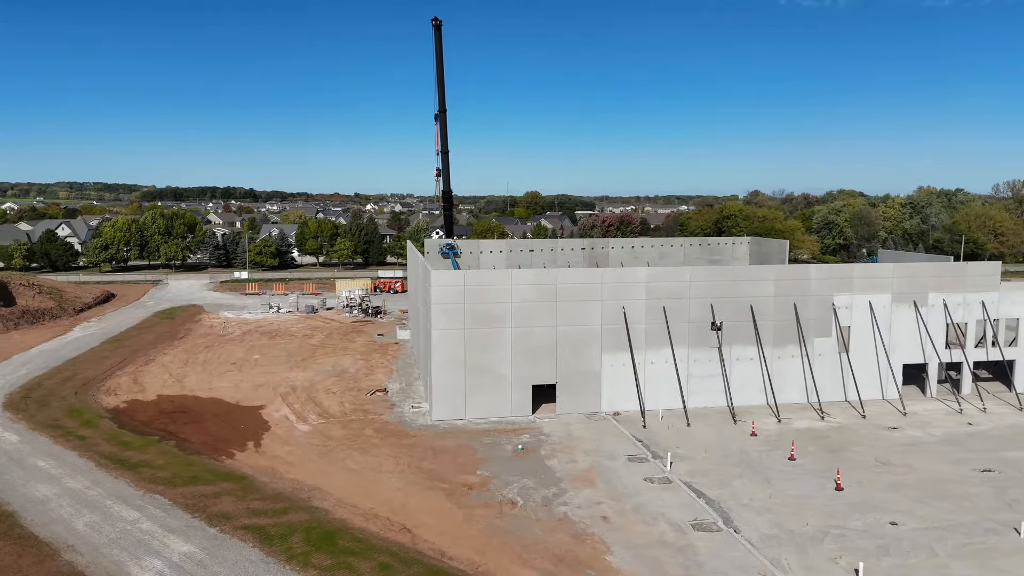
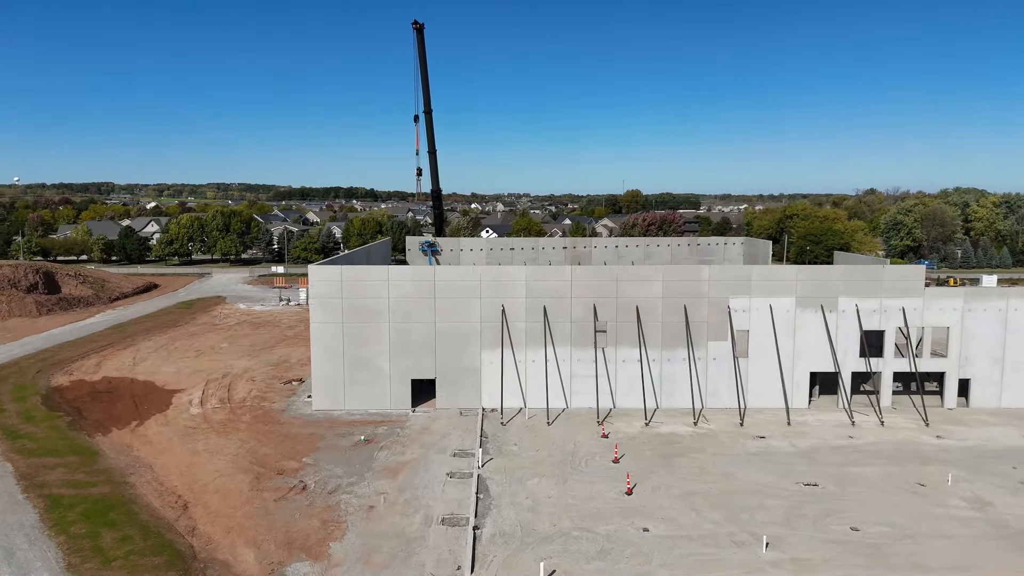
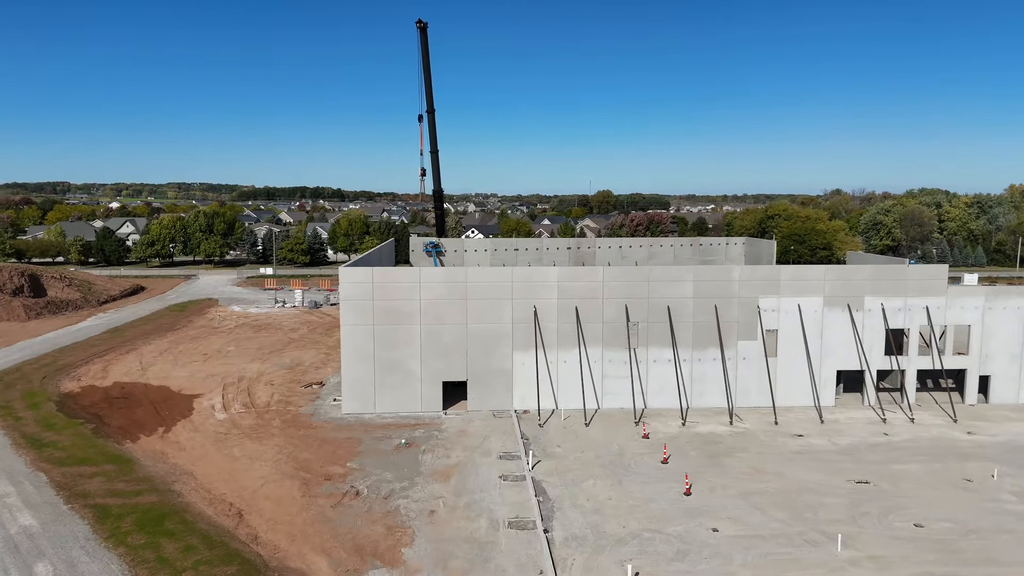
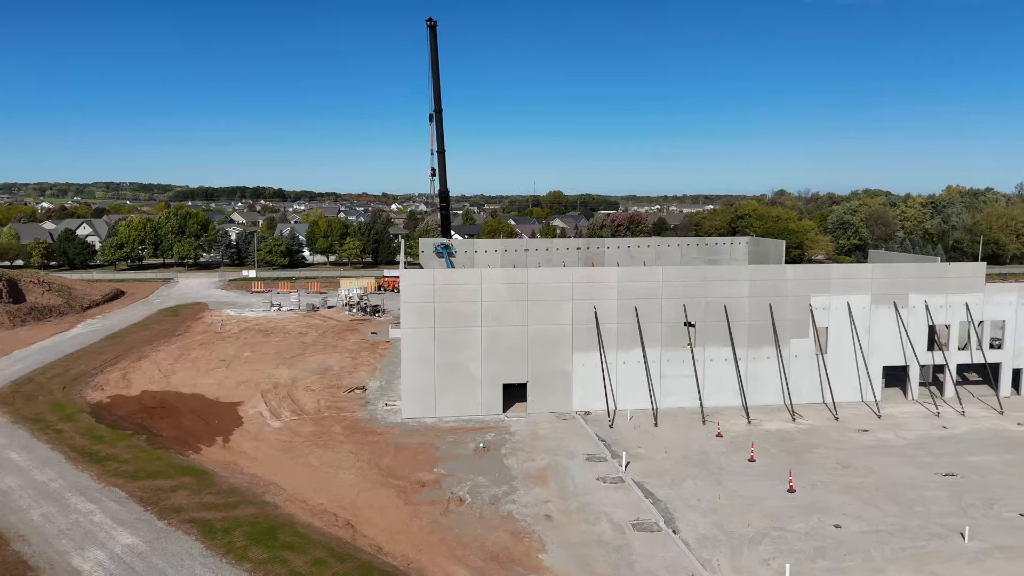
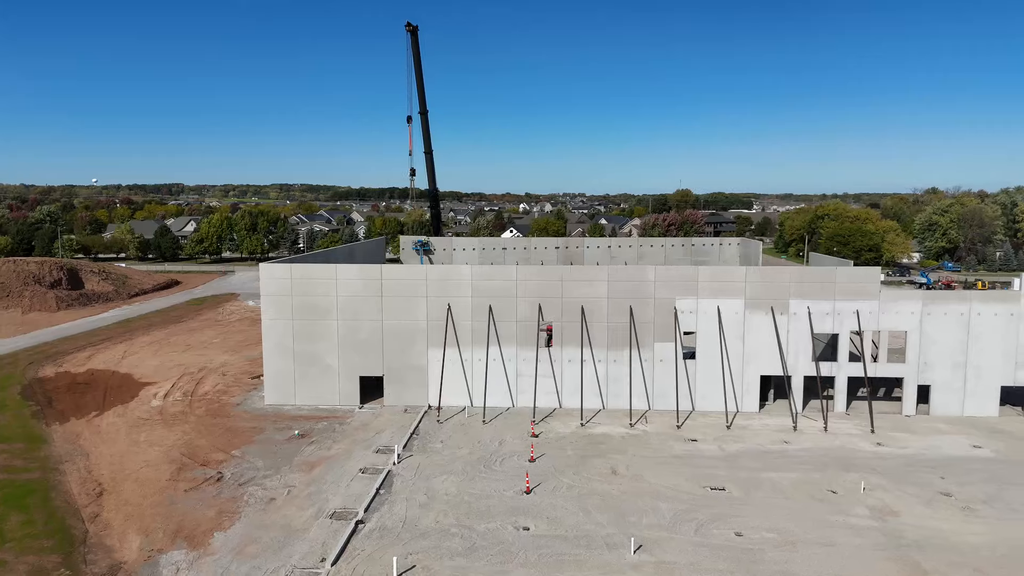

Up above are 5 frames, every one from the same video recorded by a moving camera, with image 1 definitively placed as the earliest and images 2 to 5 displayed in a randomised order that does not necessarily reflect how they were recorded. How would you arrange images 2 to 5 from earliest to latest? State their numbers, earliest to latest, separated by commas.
4, 3, 2, 5
